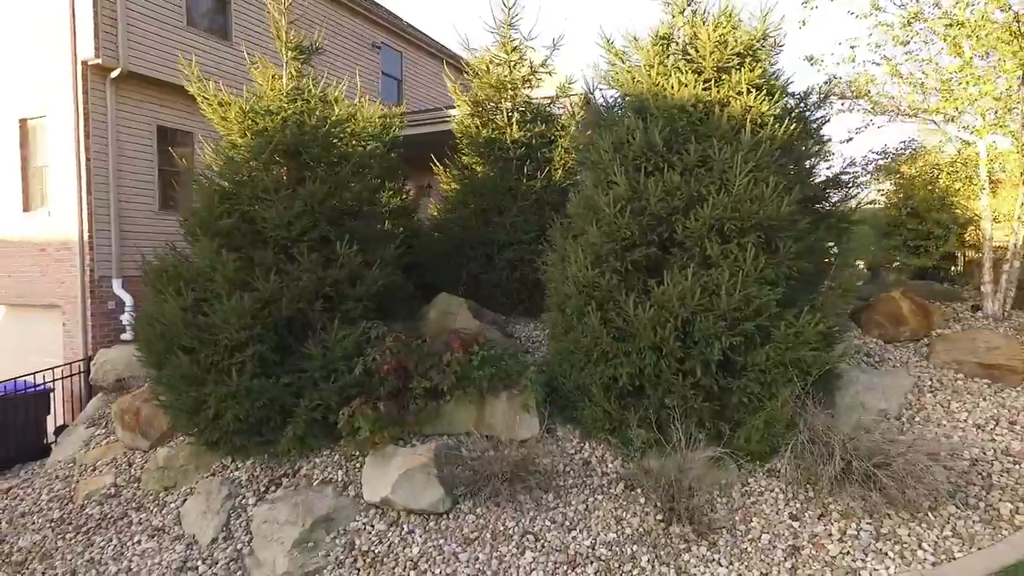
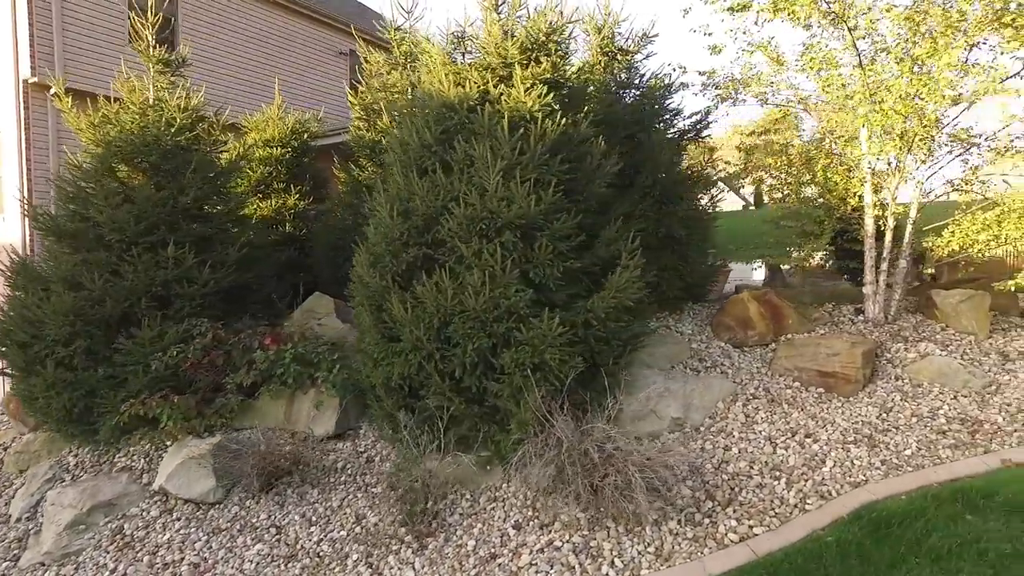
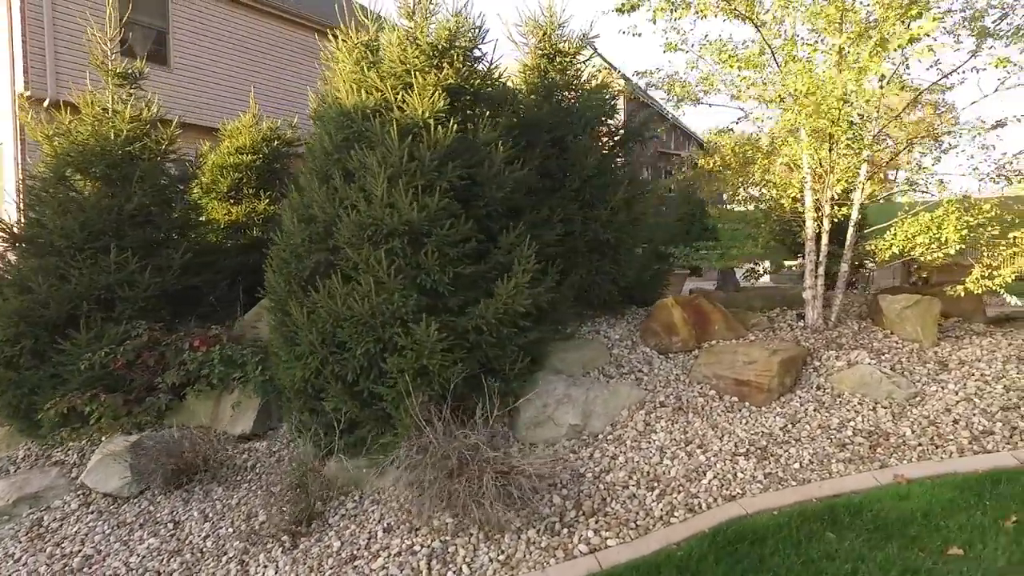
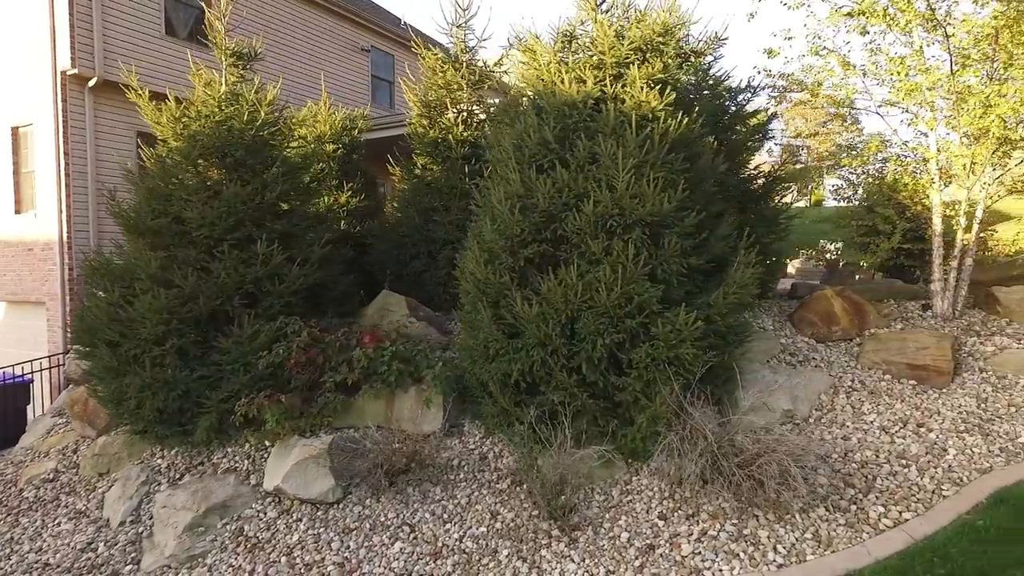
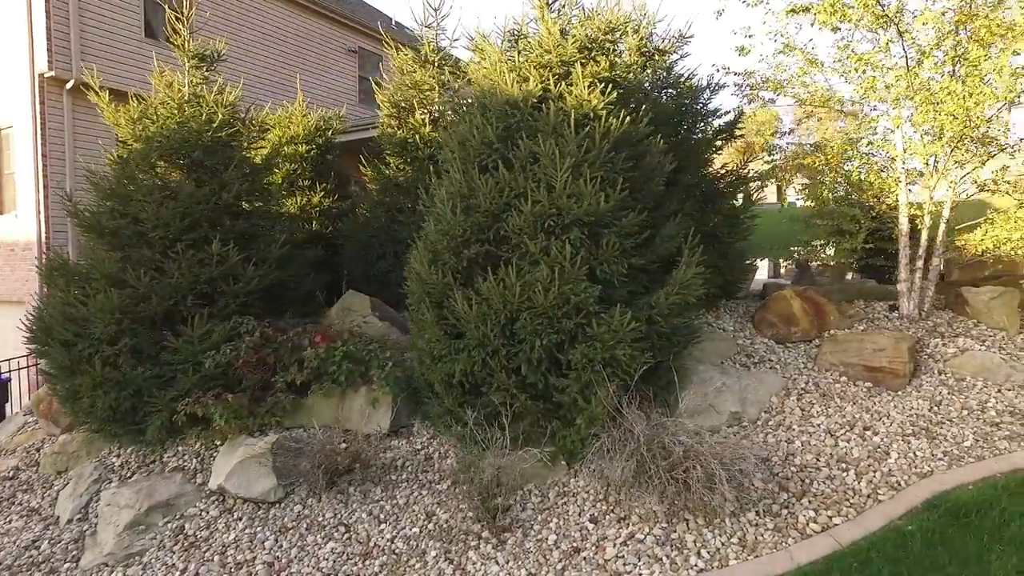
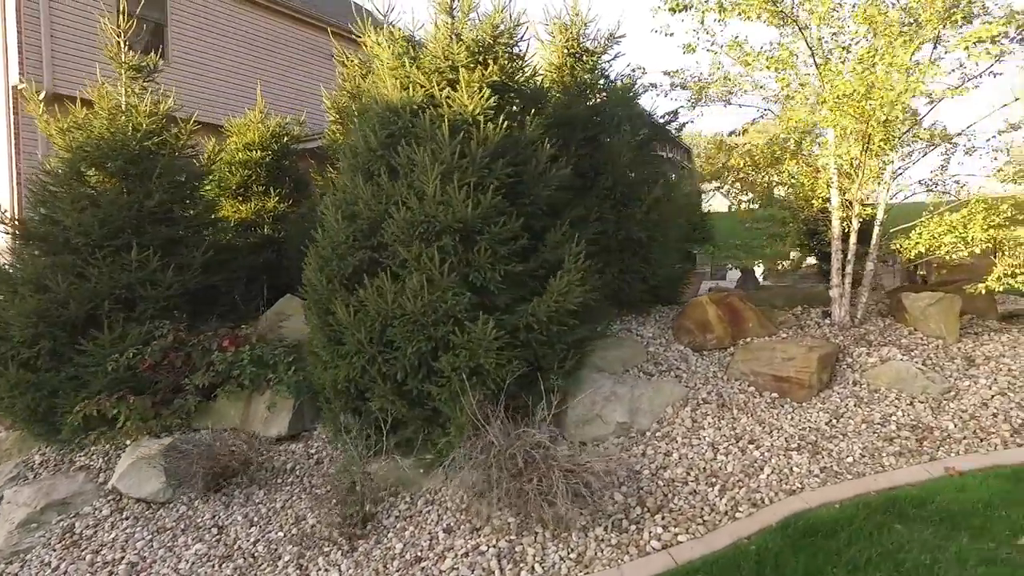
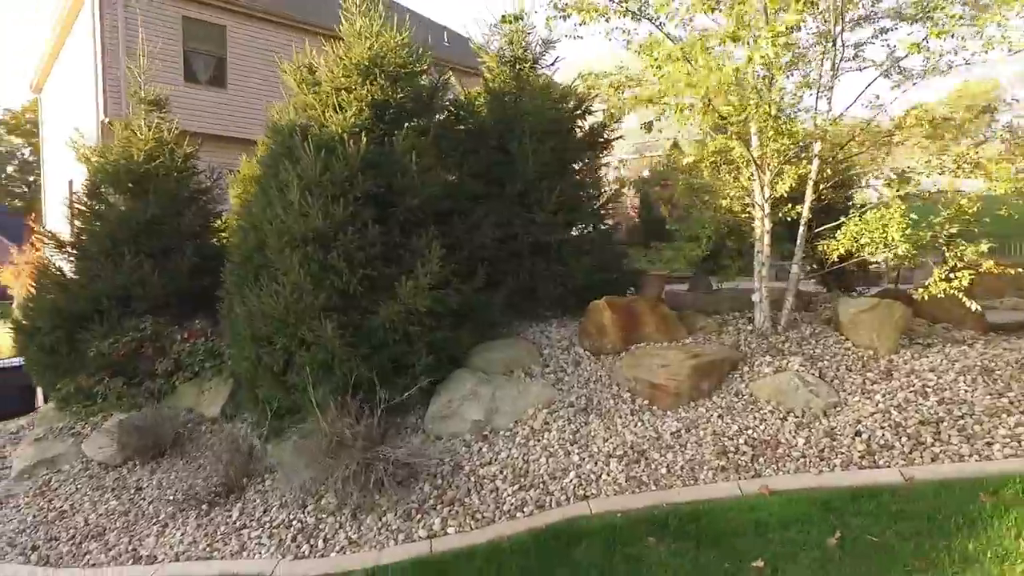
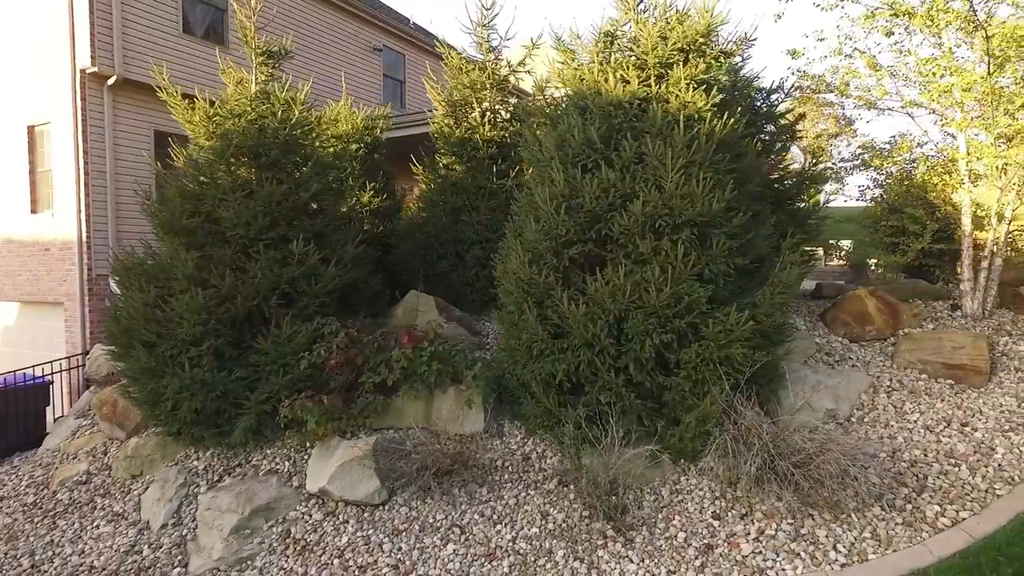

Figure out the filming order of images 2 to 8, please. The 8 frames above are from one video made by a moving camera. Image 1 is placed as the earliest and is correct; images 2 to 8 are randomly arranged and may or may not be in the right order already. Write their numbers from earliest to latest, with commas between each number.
8, 4, 5, 2, 6, 3, 7
